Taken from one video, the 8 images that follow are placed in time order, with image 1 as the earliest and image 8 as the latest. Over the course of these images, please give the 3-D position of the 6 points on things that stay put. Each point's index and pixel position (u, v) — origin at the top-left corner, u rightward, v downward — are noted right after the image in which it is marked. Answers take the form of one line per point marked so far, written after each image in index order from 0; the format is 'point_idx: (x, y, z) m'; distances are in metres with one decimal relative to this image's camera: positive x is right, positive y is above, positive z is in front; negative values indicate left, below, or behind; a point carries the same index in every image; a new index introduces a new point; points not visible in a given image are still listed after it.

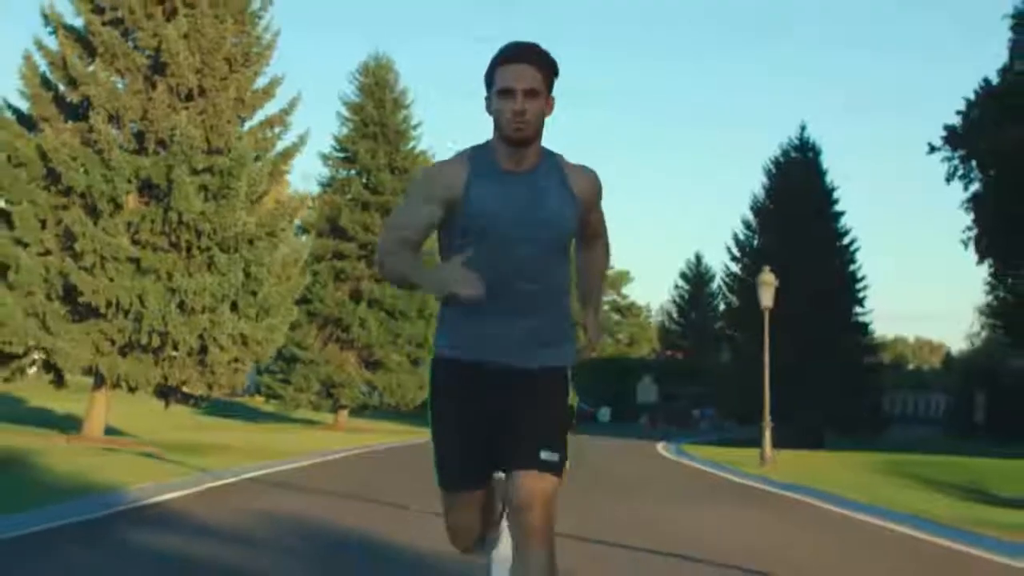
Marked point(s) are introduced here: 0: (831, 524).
0: (+4.2, -3.0, +18.3) m
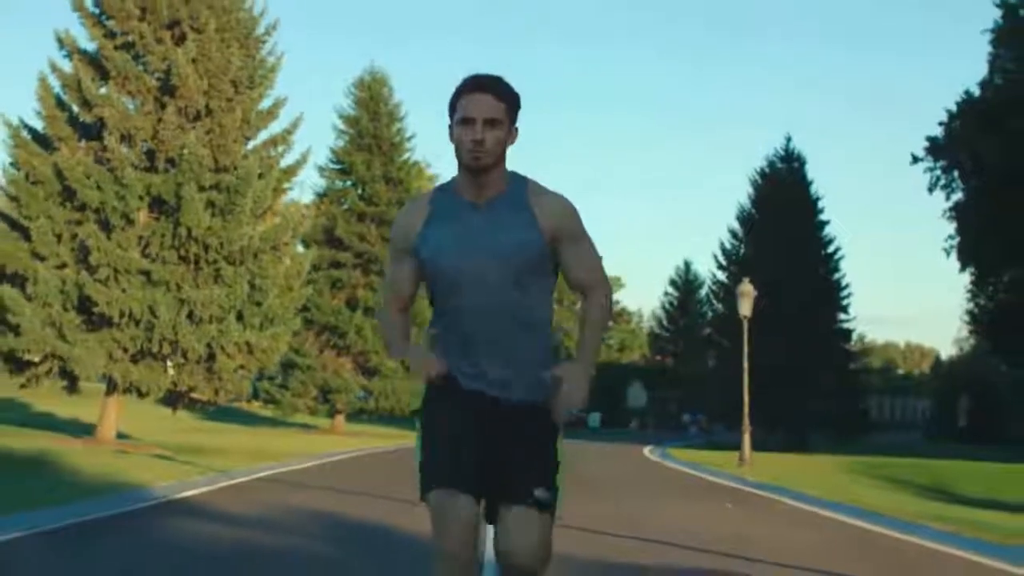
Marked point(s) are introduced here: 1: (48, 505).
0: (+4.1, -3.2, +19.8) m
1: (-5.4, -2.6, +17.1) m
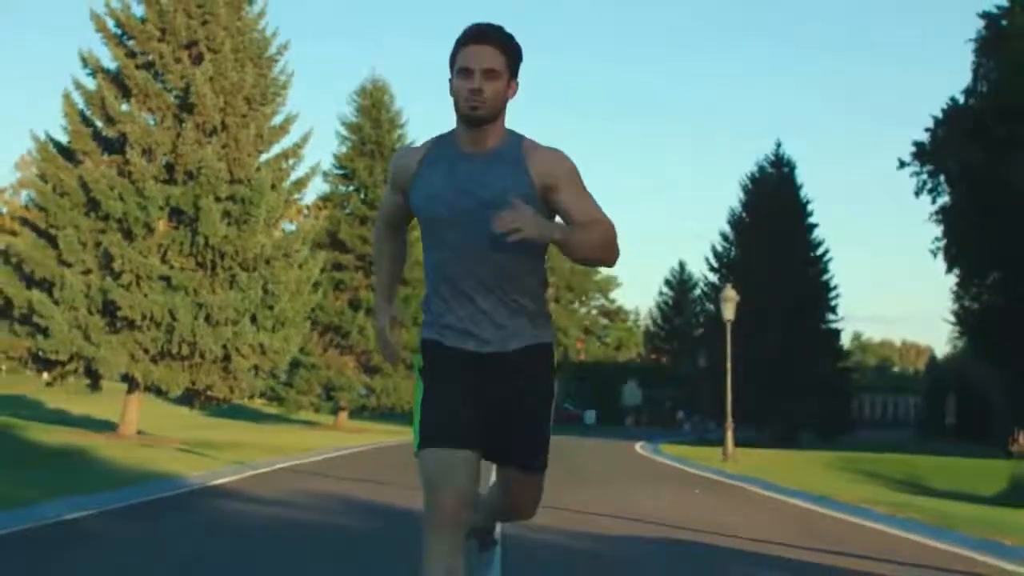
0: (+4.0, -3.3, +21.8) m
1: (-5.5, -2.7, +19.1) m
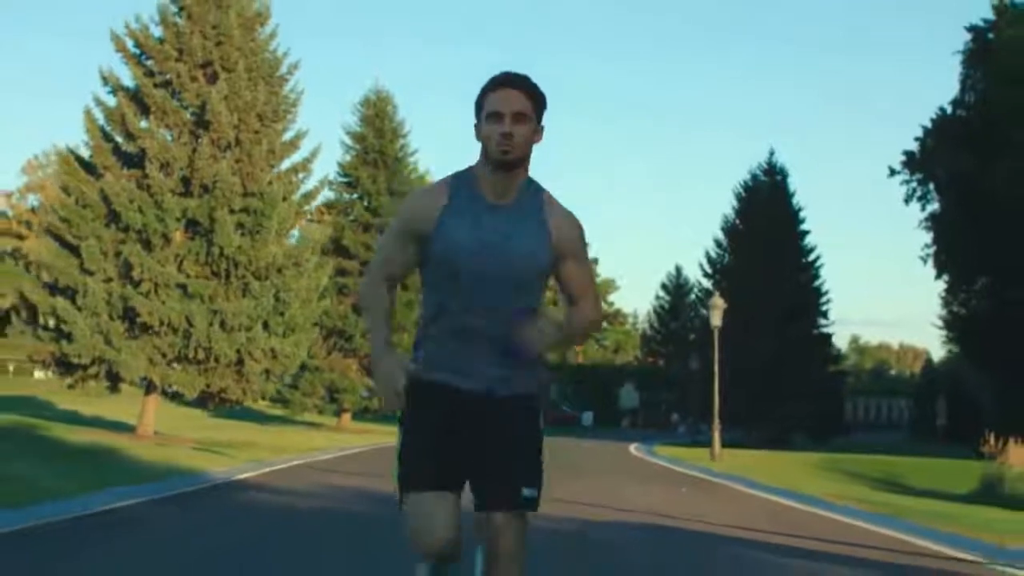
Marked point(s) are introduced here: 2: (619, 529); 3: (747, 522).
0: (+4.0, -3.5, +23.5) m
1: (-5.5, -2.8, +20.8) m
2: (+1.2, -2.6, +15.8) m
3: (+3.0, -3.0, +18.4) m
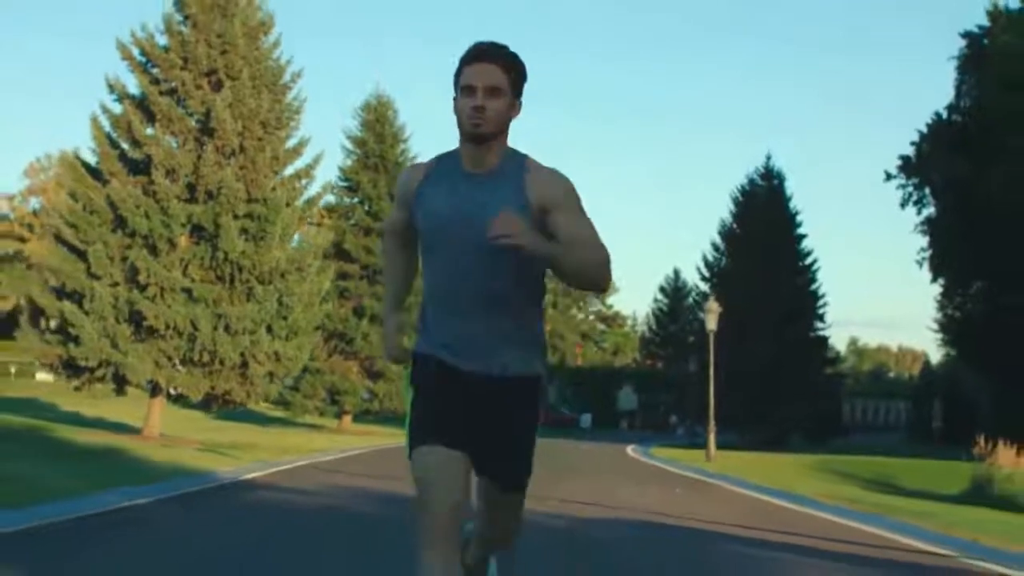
0: (+3.9, -3.6, +24.1) m
1: (-5.6, -2.9, +21.4) m
2: (+1.2, -2.7, +16.5) m
3: (+3.0, -3.1, +19.1) m
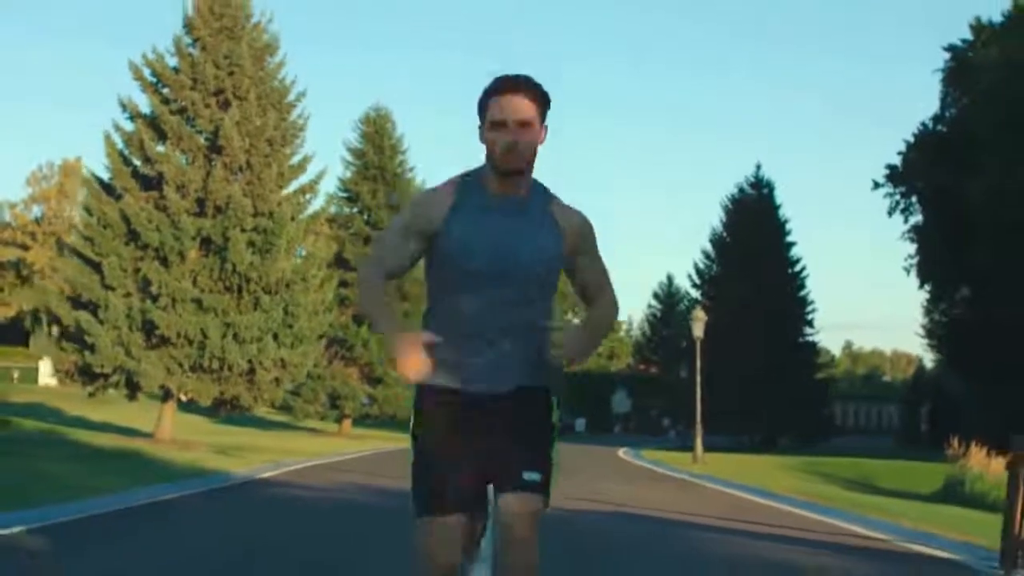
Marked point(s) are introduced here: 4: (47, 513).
0: (+3.9, -3.8, +25.8) m
1: (-5.6, -3.1, +23.0) m
2: (+1.1, -2.9, +18.1) m
3: (+2.9, -3.3, +20.7) m
4: (-6.0, -2.9, +18.8) m
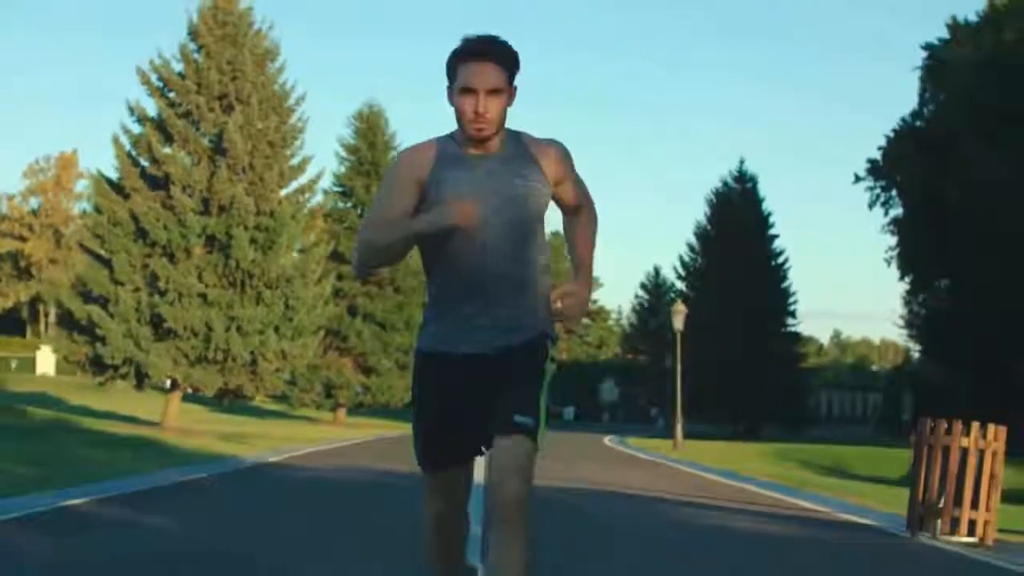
0: (+3.6, -3.7, +27.7) m
1: (-5.8, -3.1, +24.9) m
2: (+0.9, -2.9, +20.0) m
3: (+2.7, -3.2, +22.6) m
4: (-6.2, -2.9, +20.6) m
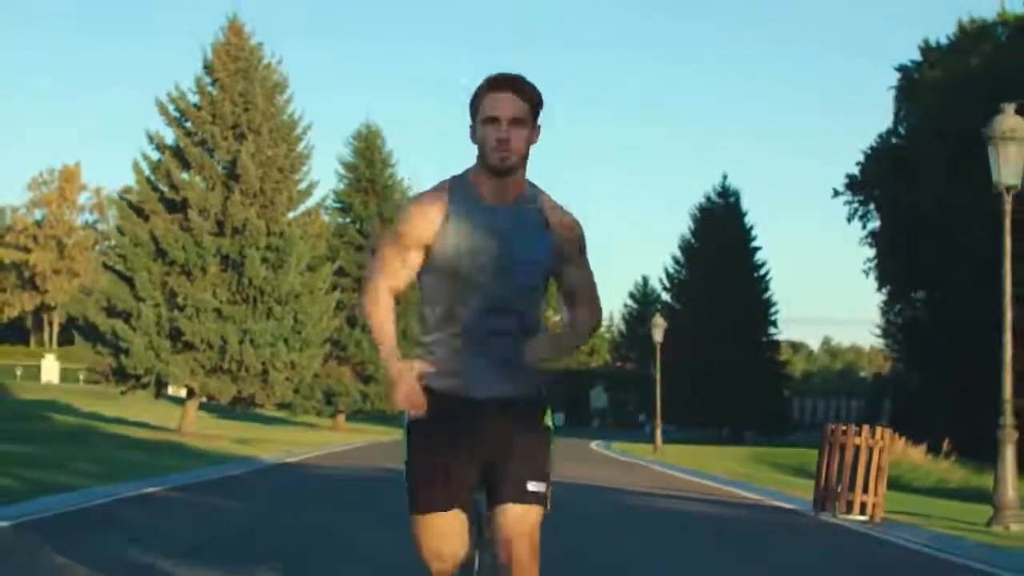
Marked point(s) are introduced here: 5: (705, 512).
0: (+3.5, -4.1, +30.8) m
1: (-6.0, -3.5, +27.9) m
2: (+0.8, -3.3, +23.1) m
3: (+2.6, -3.6, +25.7) m
4: (-6.4, -3.3, +23.7) m
5: (+2.5, -3.0, +19.5) m
